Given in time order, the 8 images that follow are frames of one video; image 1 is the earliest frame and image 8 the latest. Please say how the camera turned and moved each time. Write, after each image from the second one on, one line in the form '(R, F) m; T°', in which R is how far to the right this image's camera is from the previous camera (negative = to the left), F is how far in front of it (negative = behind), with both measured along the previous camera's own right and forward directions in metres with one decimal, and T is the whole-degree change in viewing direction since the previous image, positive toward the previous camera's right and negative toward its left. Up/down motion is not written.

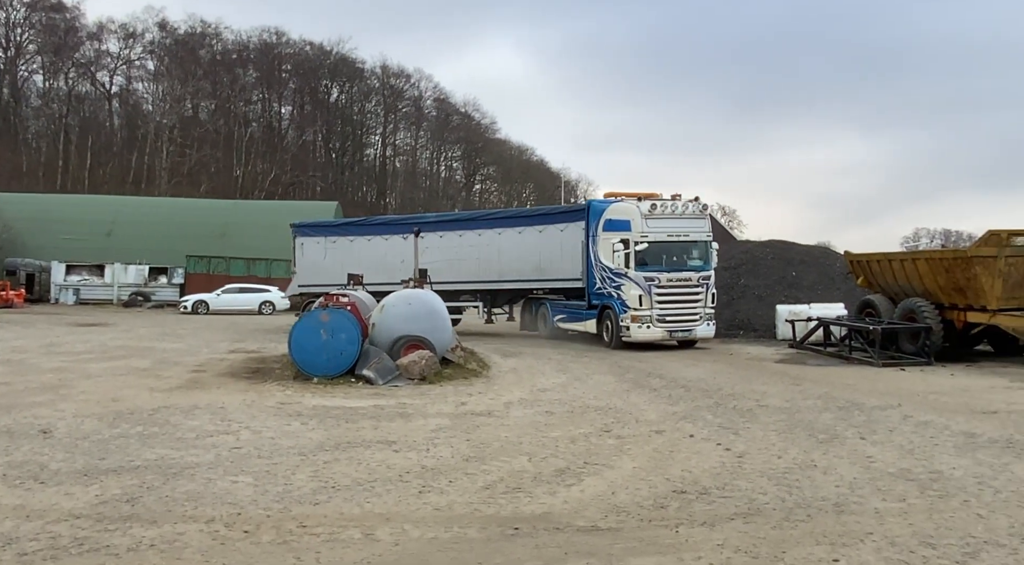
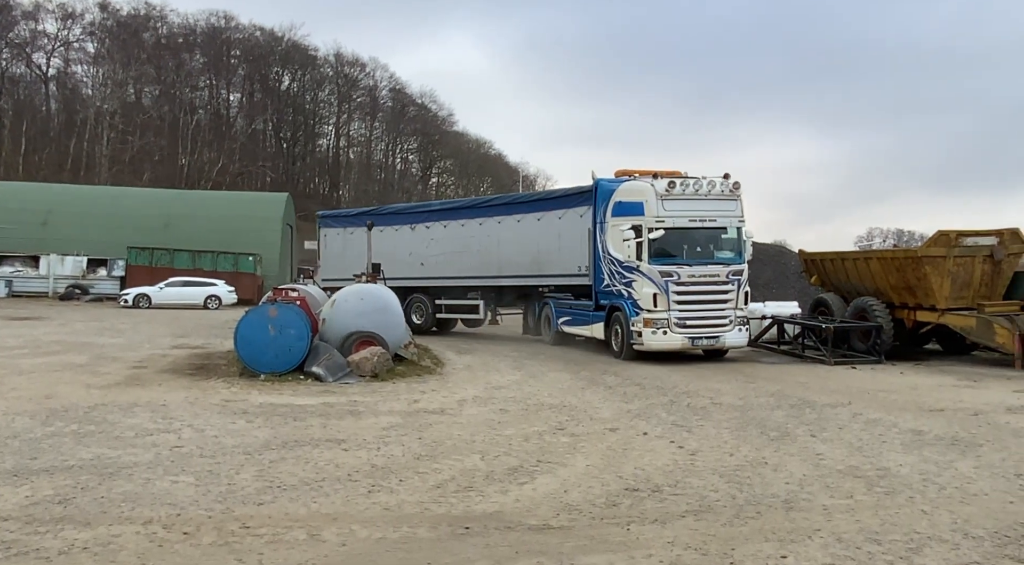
(+0.6, 0.0) m; -2°
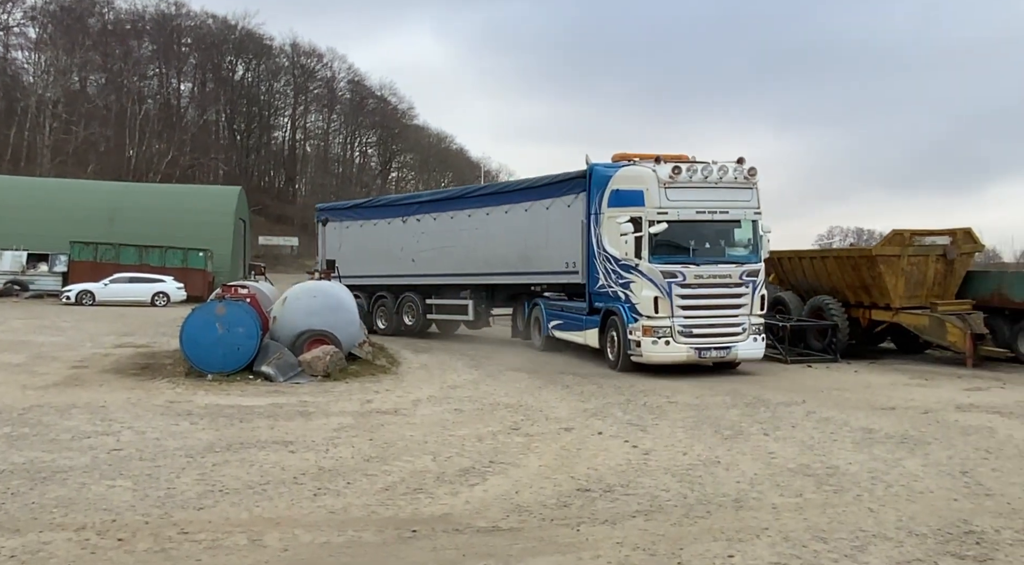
(+0.2, +0.1) m; +2°
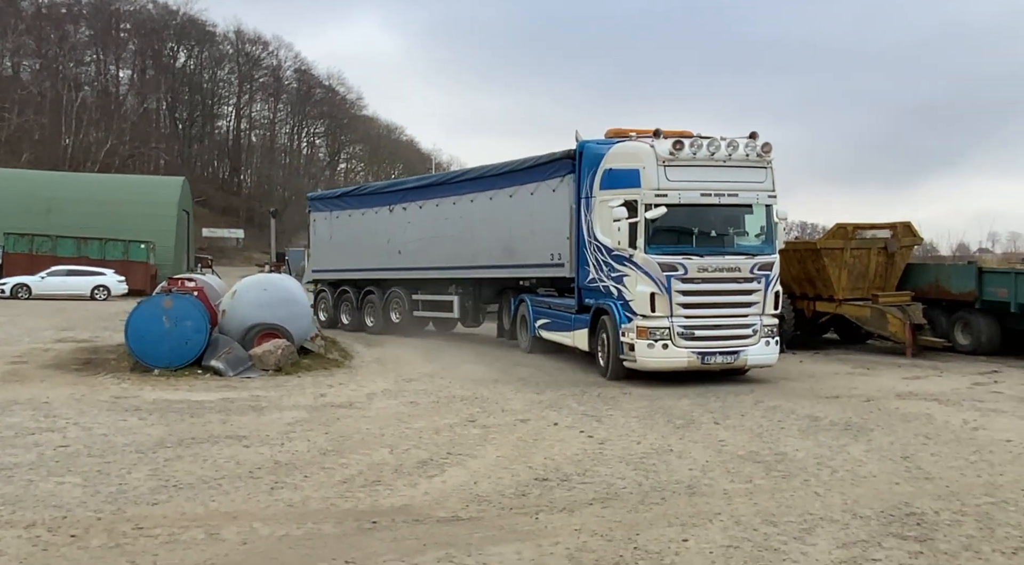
(-0.1, -0.1) m; +4°
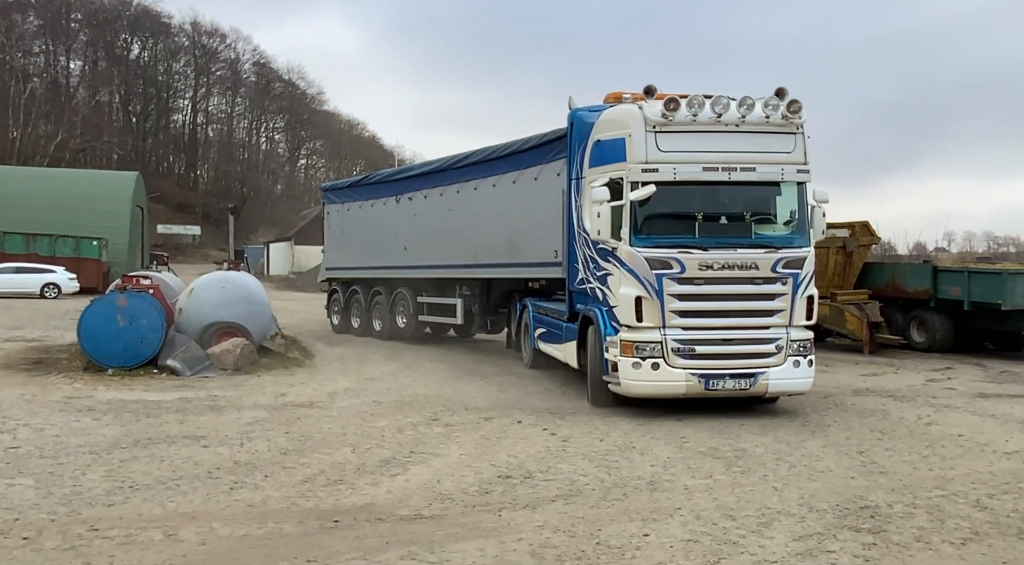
(0.0, 0.0) m; +3°
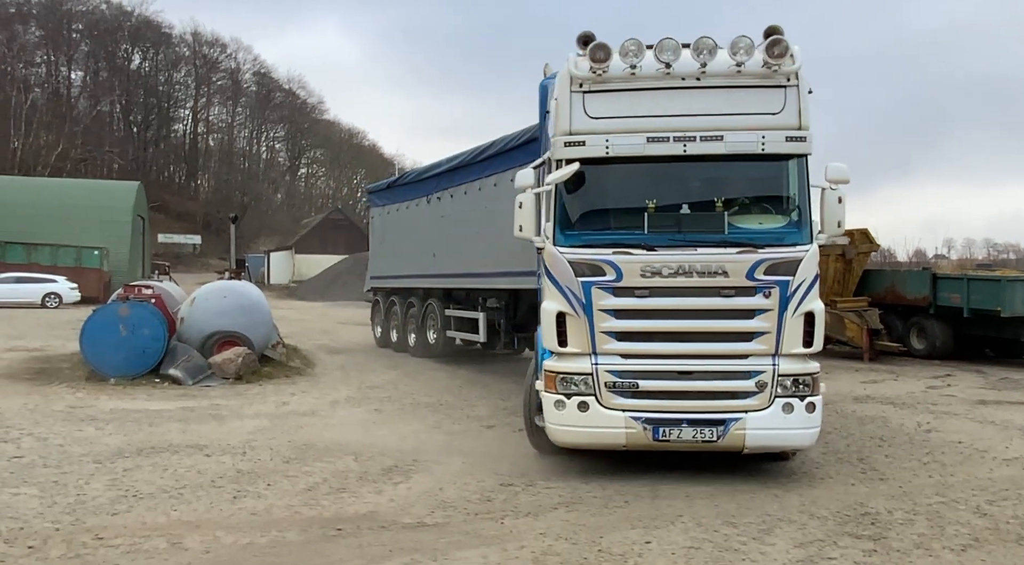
(0.0, 0.0) m; 0°
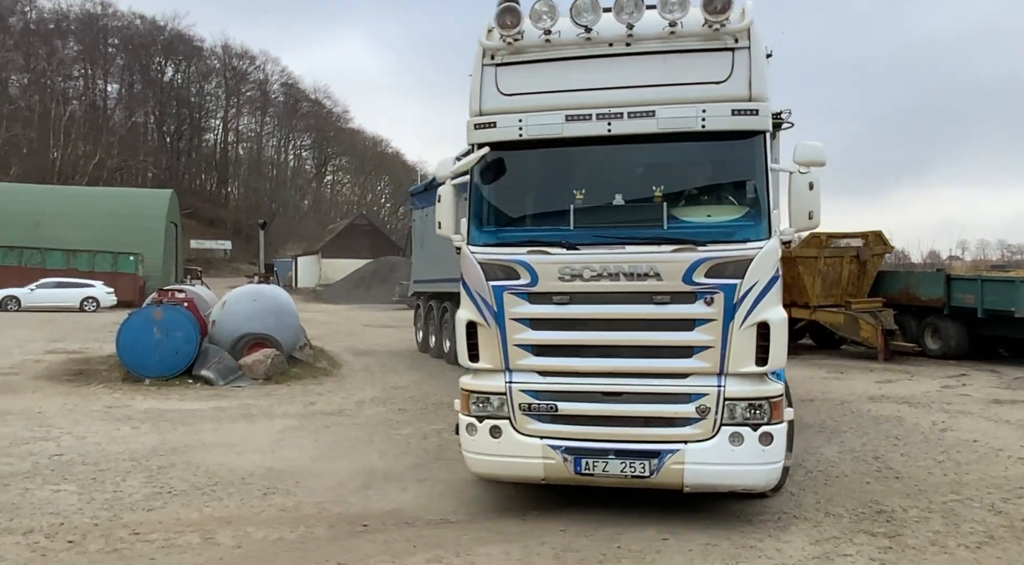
(0.0, -0.2) m; -1°
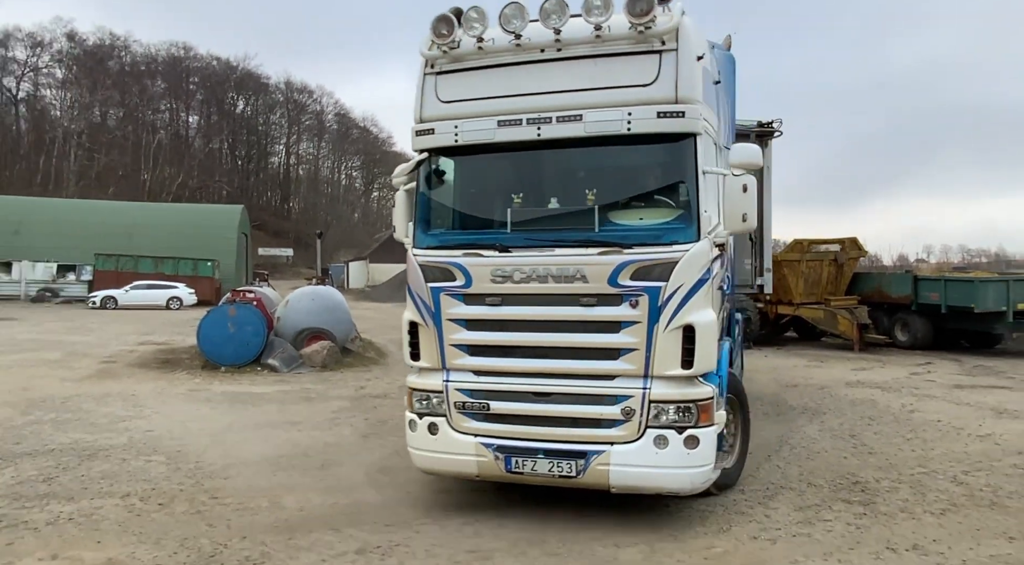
(+0.1, -1.0) m; -2°
